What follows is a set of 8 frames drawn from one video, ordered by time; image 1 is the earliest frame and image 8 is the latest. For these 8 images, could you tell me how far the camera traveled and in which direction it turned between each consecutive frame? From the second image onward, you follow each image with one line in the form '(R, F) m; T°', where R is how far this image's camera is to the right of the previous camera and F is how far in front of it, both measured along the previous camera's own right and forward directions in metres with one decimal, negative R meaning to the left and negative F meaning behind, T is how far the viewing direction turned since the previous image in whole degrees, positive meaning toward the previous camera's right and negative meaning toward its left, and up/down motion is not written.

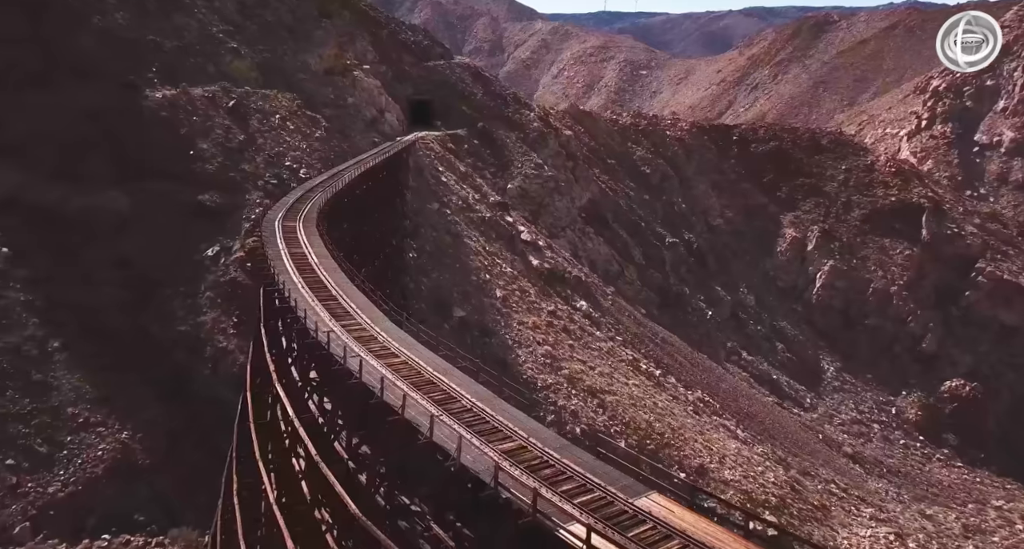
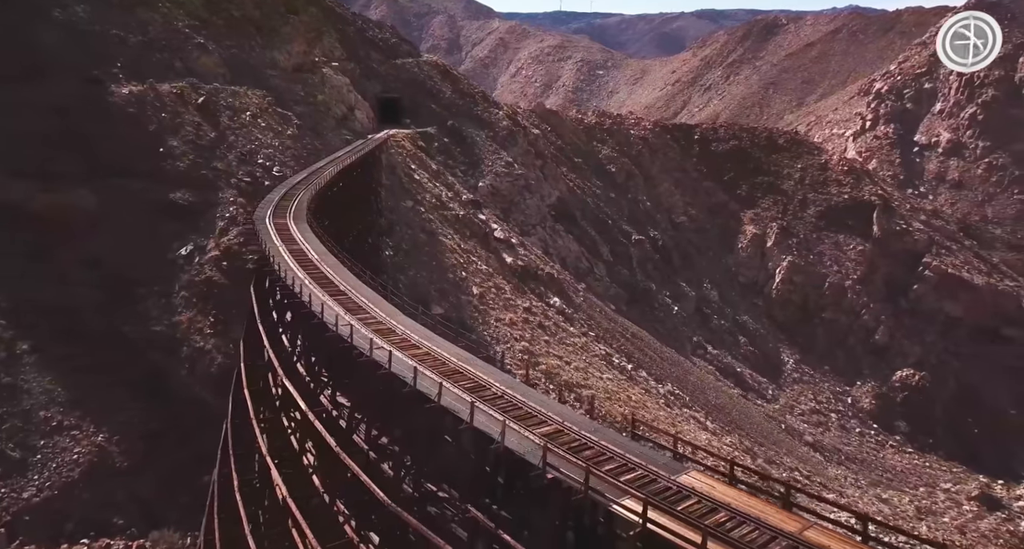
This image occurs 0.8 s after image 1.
(-1.6, -0.4) m; +4°
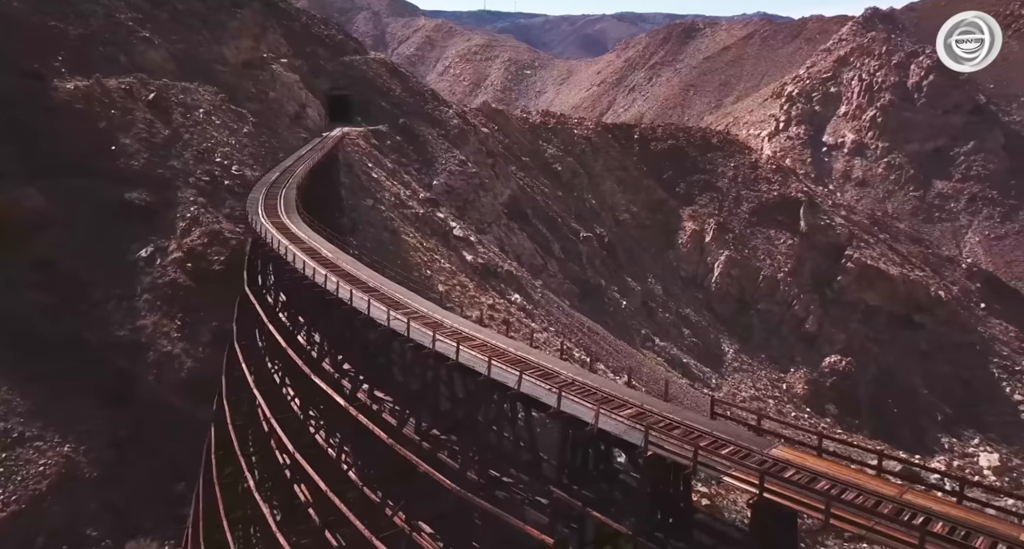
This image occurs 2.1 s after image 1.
(-3.3, -0.5) m; +7°
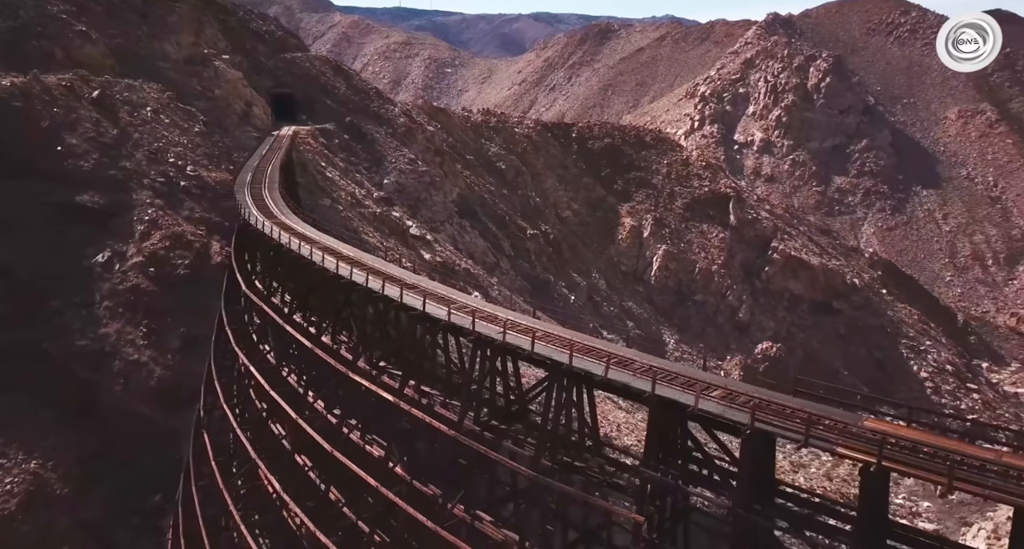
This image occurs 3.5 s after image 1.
(-3.5, -0.3) m; +8°
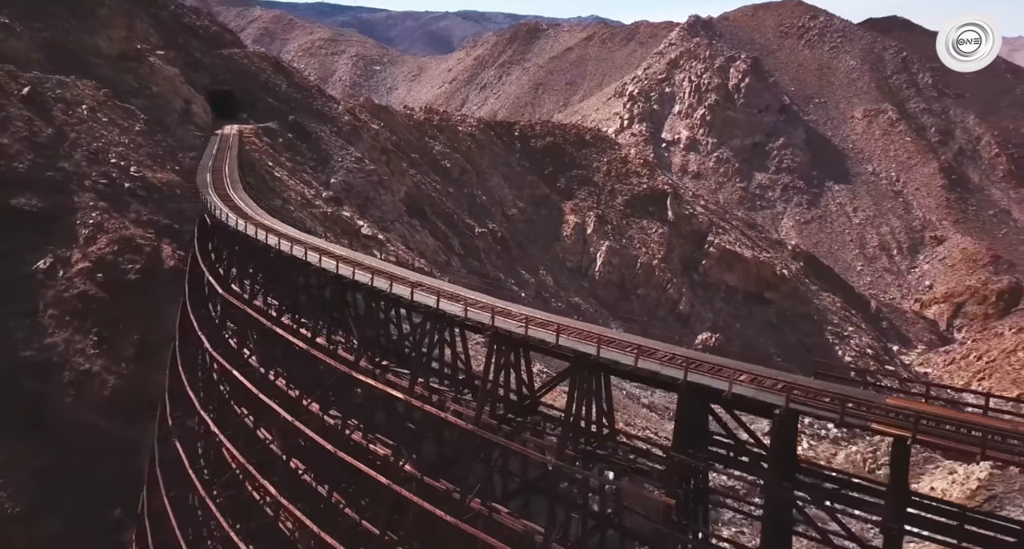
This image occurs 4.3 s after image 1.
(-2.1, 0.0) m; +6°
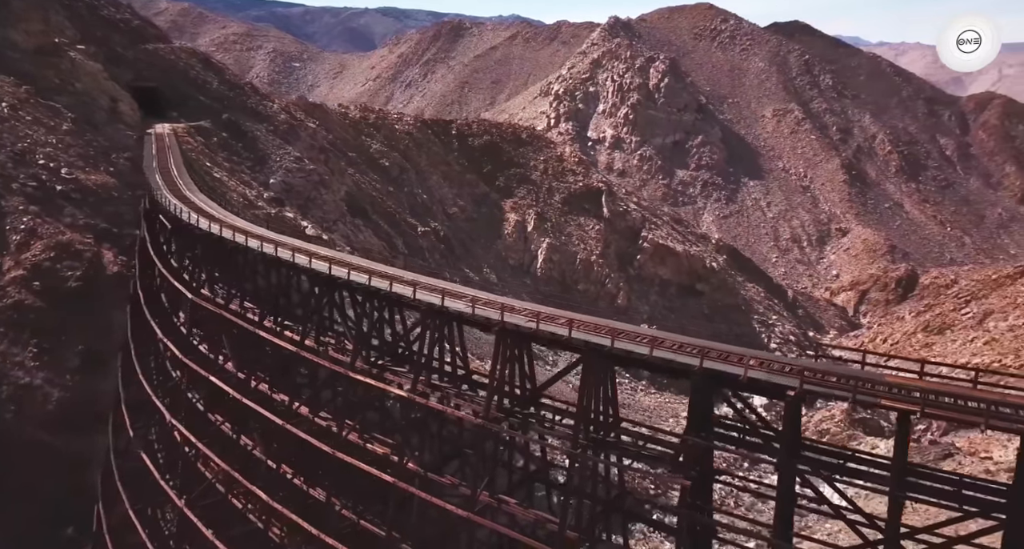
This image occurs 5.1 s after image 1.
(-2.0, +0.1) m; +6°
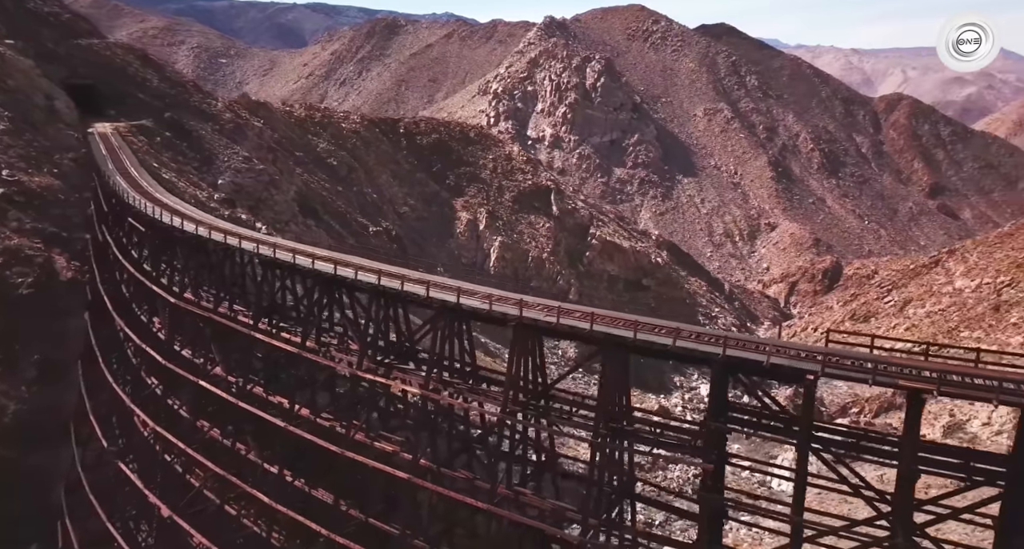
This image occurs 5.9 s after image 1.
(-1.9, +0.1) m; +5°
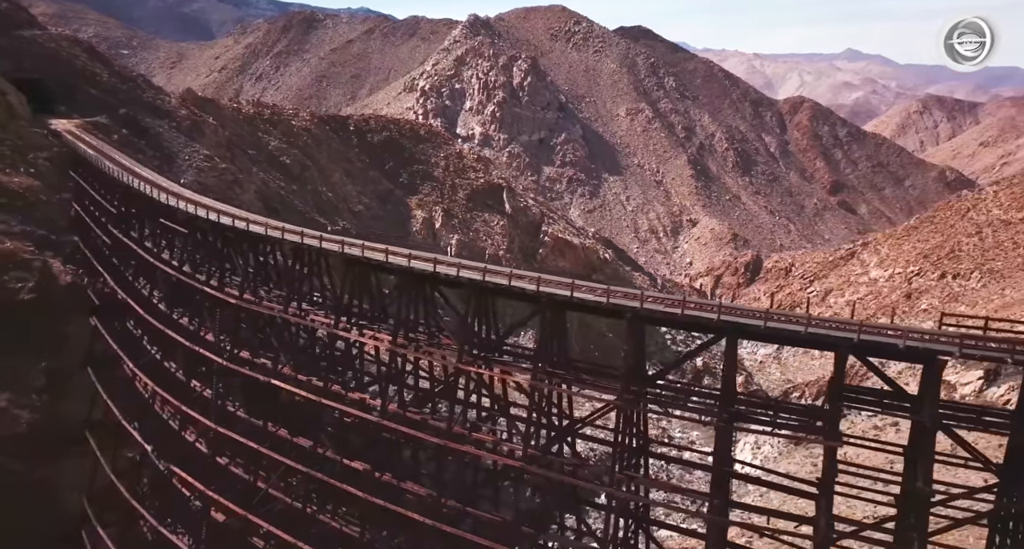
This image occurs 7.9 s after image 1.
(-4.7, +0.2) m; +8°
